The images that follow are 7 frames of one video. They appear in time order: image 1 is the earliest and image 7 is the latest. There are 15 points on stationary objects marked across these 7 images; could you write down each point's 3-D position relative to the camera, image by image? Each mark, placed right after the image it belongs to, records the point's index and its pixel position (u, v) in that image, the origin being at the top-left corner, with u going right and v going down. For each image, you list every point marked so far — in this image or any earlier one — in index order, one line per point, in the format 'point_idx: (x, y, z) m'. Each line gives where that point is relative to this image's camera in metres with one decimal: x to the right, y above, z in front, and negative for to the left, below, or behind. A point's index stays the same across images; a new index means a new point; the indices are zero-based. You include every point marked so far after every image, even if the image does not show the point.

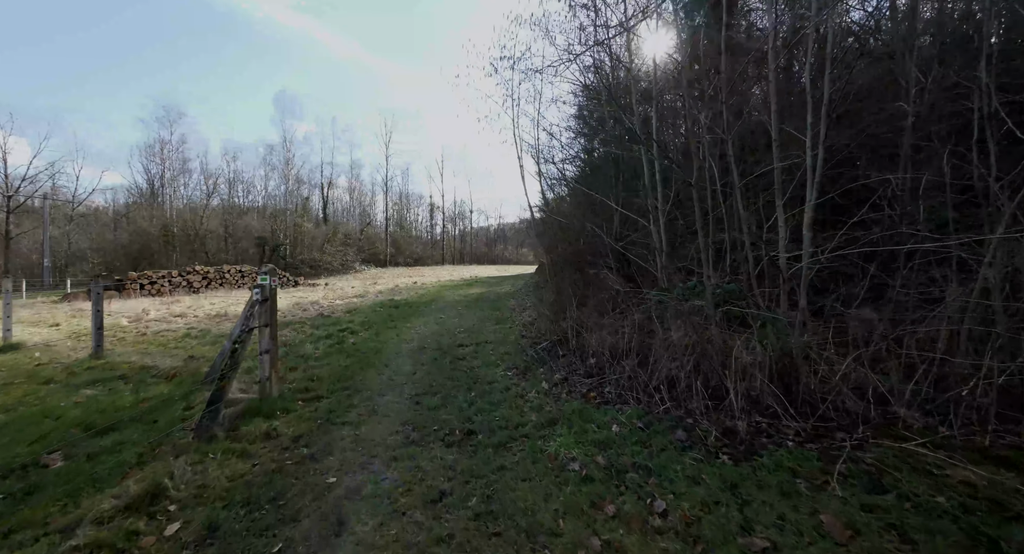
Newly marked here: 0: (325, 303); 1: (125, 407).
0: (-6.6, -0.9, +14.4) m
1: (-4.4, -1.6, +4.8) m
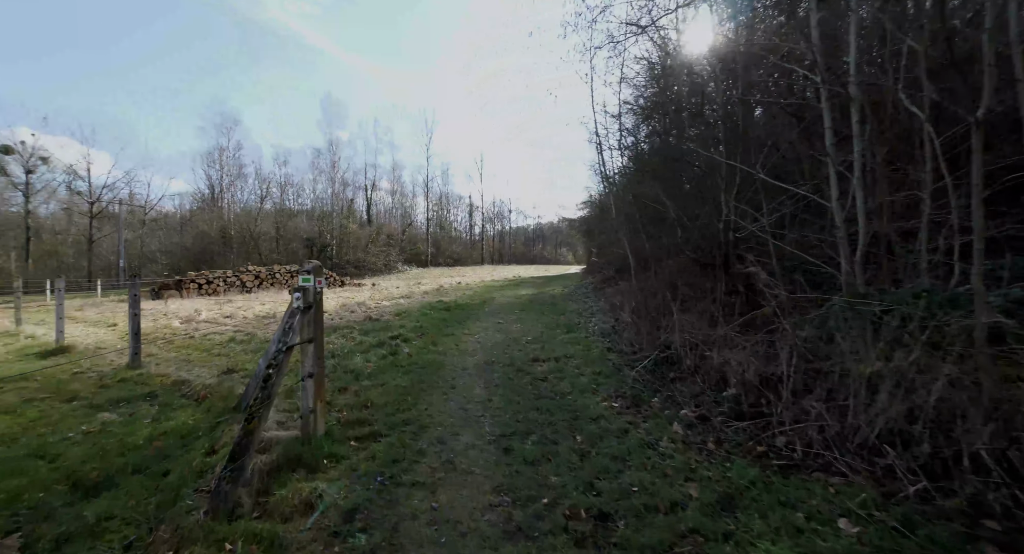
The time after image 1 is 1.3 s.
0: (-4.6, -0.9, +13.6) m
1: (-3.4, -1.6, +3.7) m
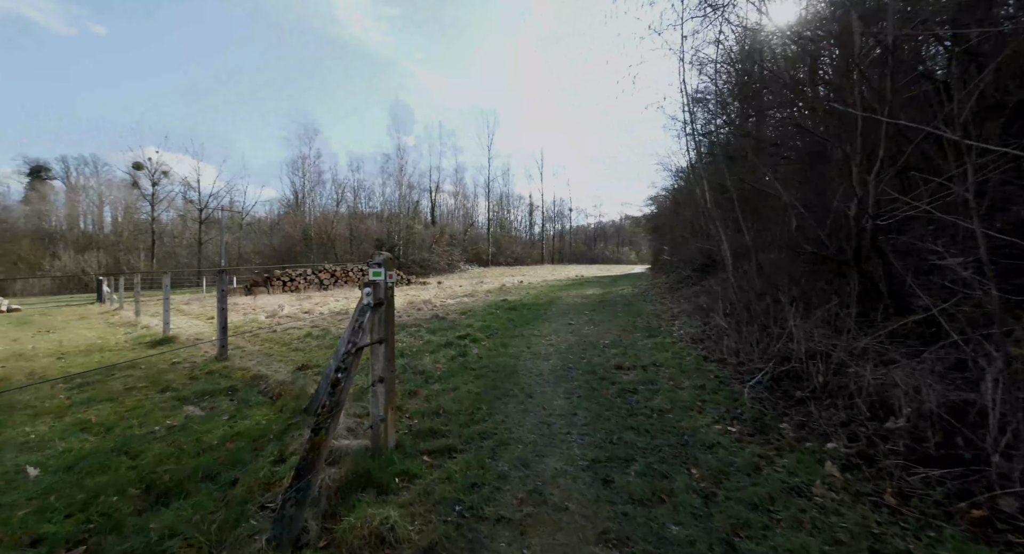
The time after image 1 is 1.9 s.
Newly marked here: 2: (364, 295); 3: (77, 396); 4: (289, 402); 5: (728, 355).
0: (-2.4, -0.8, +13.5) m
1: (-2.6, -1.5, +3.6) m
2: (-1.3, -0.2, +3.6) m
3: (-6.4, -1.8, +6.2) m
4: (-2.6, -1.4, +4.8) m
5: (+3.1, -1.1, +6.0) m
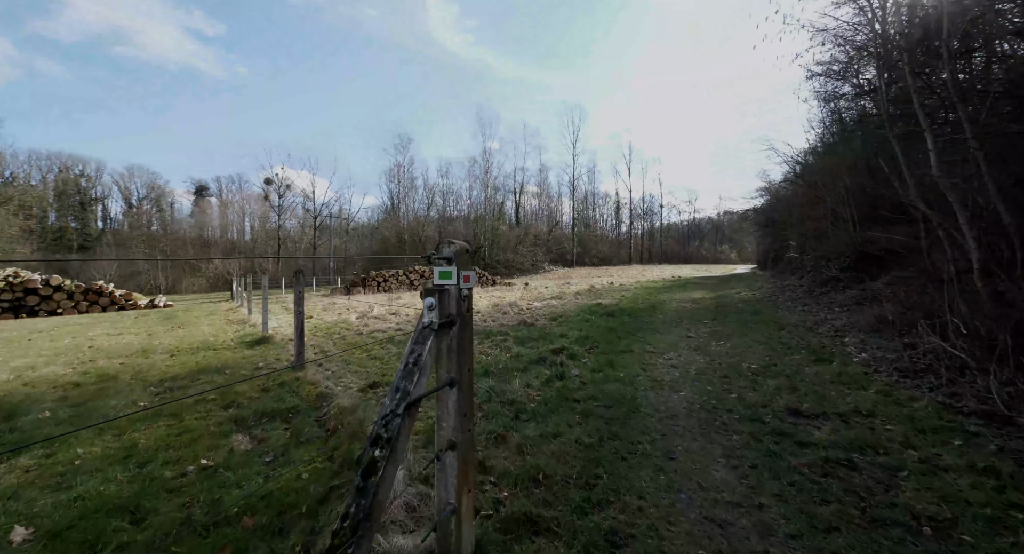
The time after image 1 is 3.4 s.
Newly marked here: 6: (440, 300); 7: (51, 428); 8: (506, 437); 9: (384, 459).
0: (+0.4, -0.9, +12.2) m
1: (-1.8, -1.5, +2.5) m
2: (-0.5, -0.2, +2.2) m
3: (-5.0, -1.8, +5.8) m
4: (-1.5, -1.5, +3.7) m
5: (+4.3, -1.1, +3.7) m
6: (-0.4, -0.1, +2.2) m
7: (-5.7, -1.9, +5.1) m
8: (-0.1, -1.5, +3.8) m
9: (-0.6, -0.8, +1.8) m
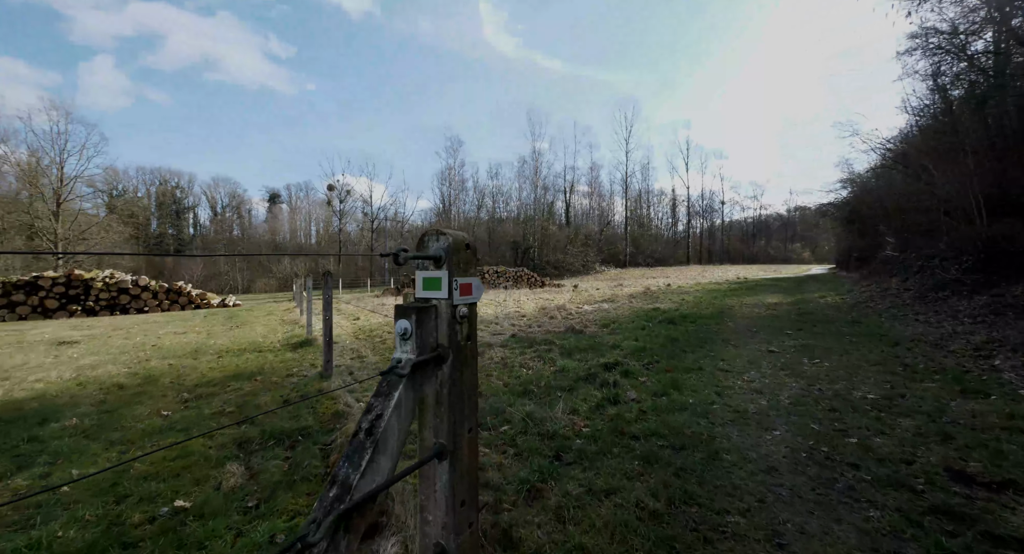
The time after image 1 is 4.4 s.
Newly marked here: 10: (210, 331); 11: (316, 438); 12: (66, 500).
0: (+1.7, -0.9, +11.2) m
1: (-1.6, -1.6, +1.8) m
2: (-0.4, -0.2, +1.4) m
3: (-4.5, -1.8, +5.5) m
4: (-1.2, -1.5, +2.9) m
5: (+4.5, -1.2, +2.3) m
6: (-0.3, -0.2, +1.4) m
7: (-5.2, -1.9, +4.9) m
8: (+0.2, -1.5, +2.9) m
9: (-0.5, -0.8, +1.0) m
10: (-11.3, -2.0, +15.5) m
11: (-2.0, -1.6, +4.1) m
12: (-3.6, -1.8, +3.4) m
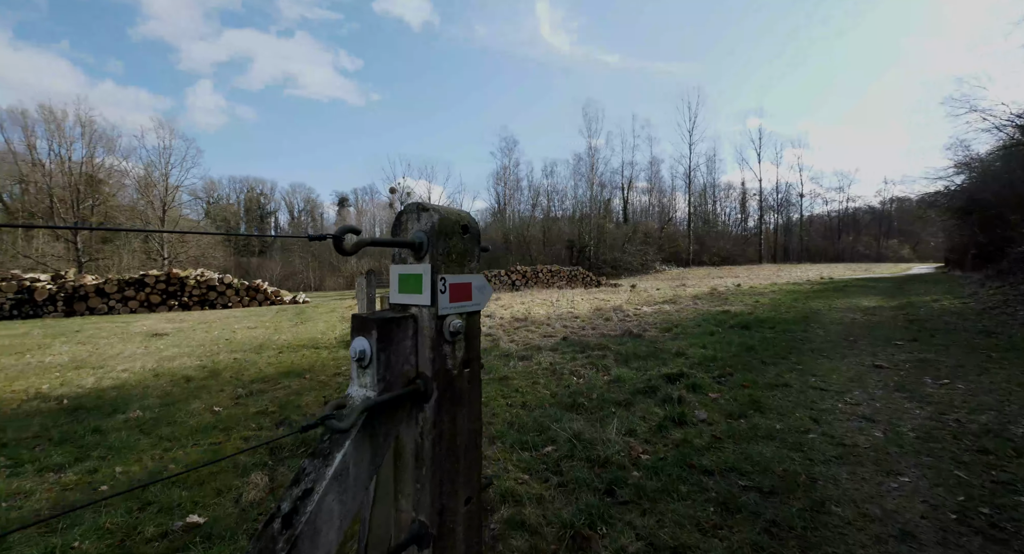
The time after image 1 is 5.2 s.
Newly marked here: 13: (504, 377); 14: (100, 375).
0: (+3.0, -0.9, +10.3) m
1: (-1.5, -1.6, +1.5) m
2: (-0.4, -0.2, +0.9) m
3: (-3.9, -1.8, +5.5) m
4: (-1.0, -1.5, +2.5) m
5: (+4.6, -1.2, +1.1) m
6: (-0.3, -0.1, +0.9) m
7: (-4.7, -1.9, +5.1) m
8: (+0.4, -1.5, +2.3) m
9: (-0.6, -0.8, +0.6) m
10: (-9.2, -2.0, +16.3) m
11: (-1.5, -1.6, +3.8) m
12: (-3.3, -1.8, +3.3) m
13: (-0.1, -1.2, +5.2) m
14: (-8.9, -2.1, +9.0) m
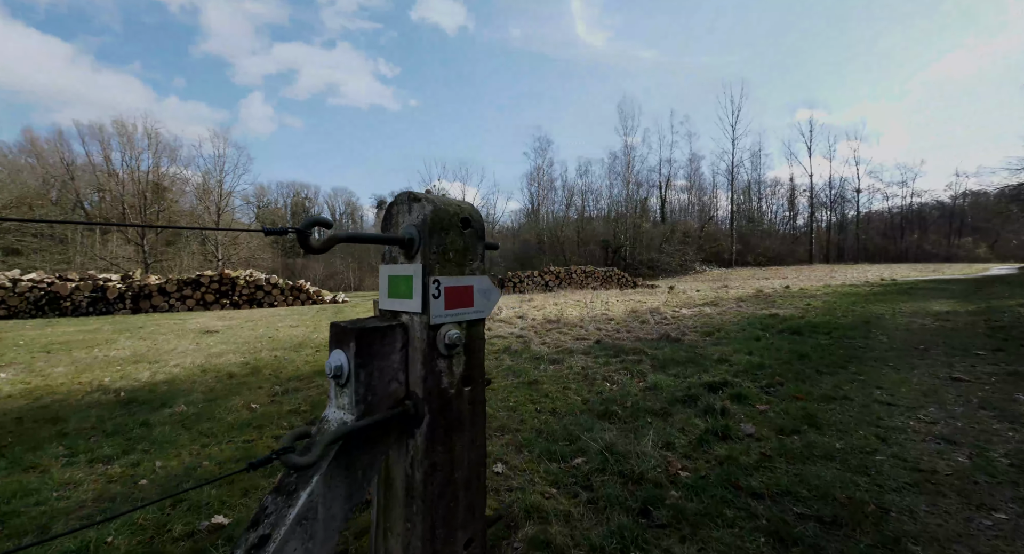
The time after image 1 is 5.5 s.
0: (+3.8, -0.9, +9.9) m
1: (-1.5, -1.6, +1.4) m
2: (-0.4, -0.2, +0.8) m
3: (-3.5, -1.8, +5.6) m
4: (-0.8, -1.5, +2.4) m
5: (+4.6, -1.2, +0.6) m
6: (-0.3, -0.2, +0.8) m
7: (-4.3, -1.9, +5.3) m
8: (+0.6, -1.5, +2.1) m
9: (-0.6, -0.8, +0.4) m
10: (-7.9, -2.0, +16.9) m
11: (-1.3, -1.6, +3.8) m
12: (-3.1, -1.8, +3.4) m
13: (+0.3, -1.3, +5.0) m
14: (-8.2, -2.1, +9.5) m
